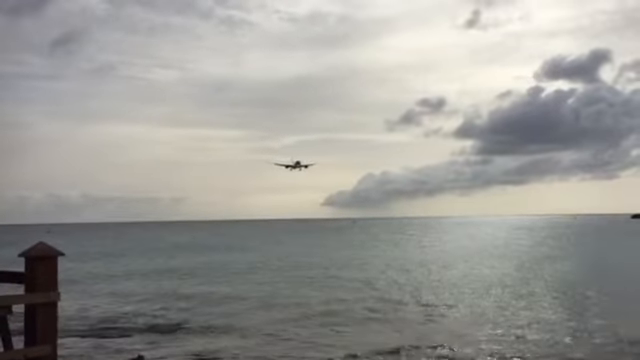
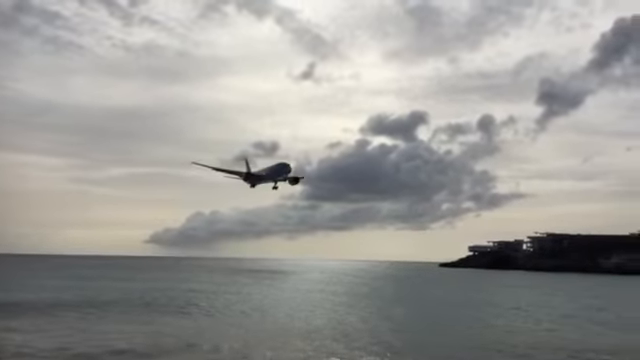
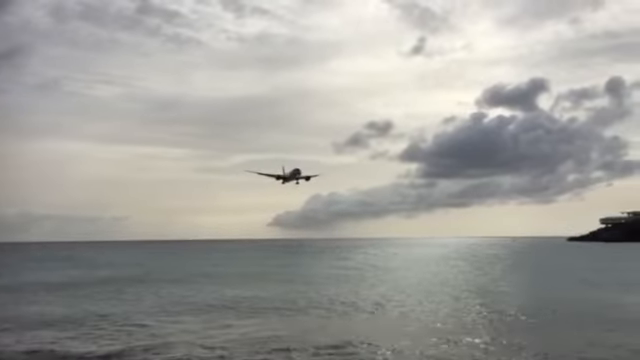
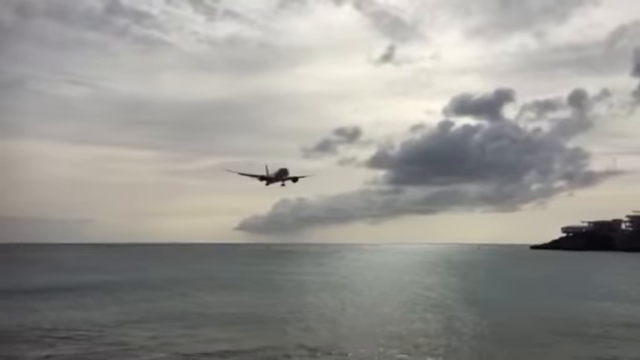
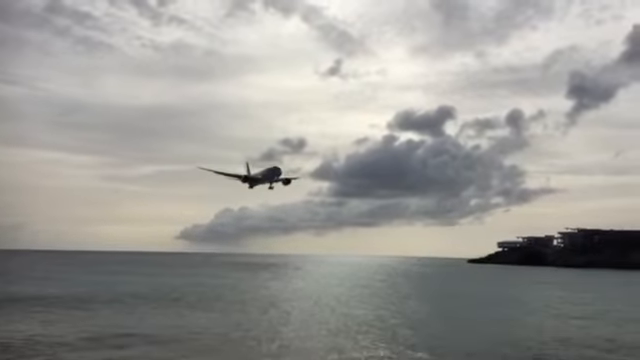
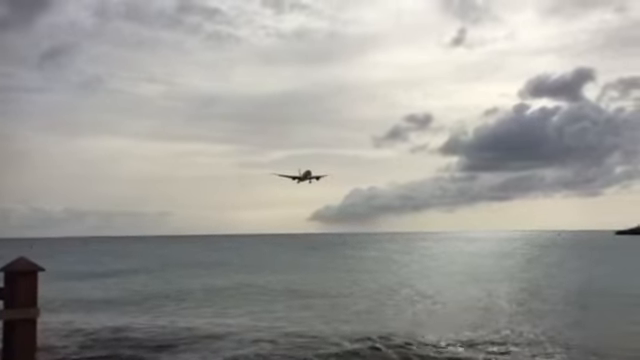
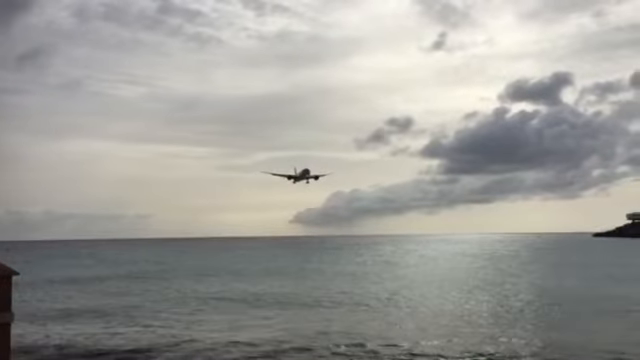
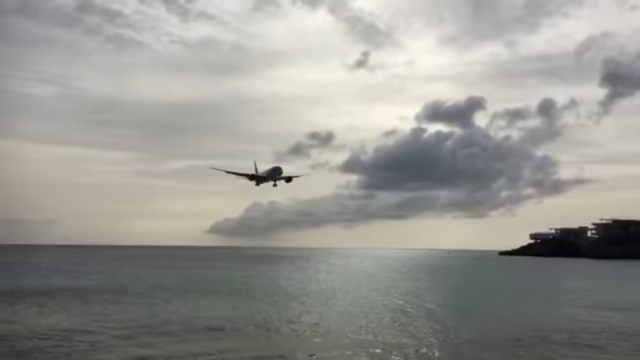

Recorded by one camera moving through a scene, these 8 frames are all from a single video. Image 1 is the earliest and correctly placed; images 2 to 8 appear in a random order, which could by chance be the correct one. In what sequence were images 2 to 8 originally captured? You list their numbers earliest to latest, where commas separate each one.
6, 7, 3, 4, 8, 5, 2
